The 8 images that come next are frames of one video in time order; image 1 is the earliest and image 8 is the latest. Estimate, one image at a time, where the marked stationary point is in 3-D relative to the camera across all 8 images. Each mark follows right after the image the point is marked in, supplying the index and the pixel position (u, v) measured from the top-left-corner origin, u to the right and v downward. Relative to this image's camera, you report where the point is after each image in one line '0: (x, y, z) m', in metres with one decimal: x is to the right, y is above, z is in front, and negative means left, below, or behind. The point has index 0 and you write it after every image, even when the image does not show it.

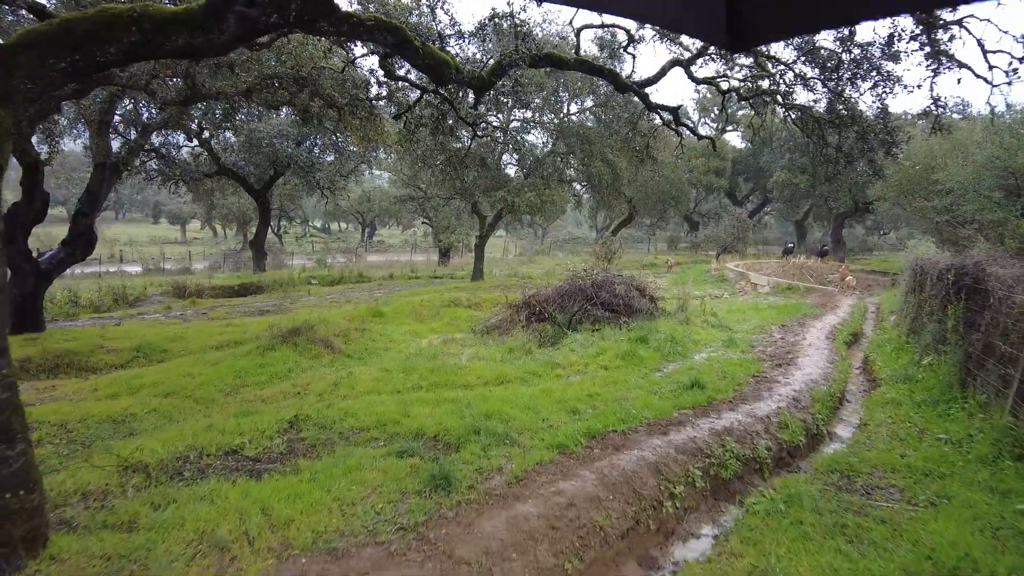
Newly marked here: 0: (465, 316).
0: (-0.9, -0.5, +12.4) m
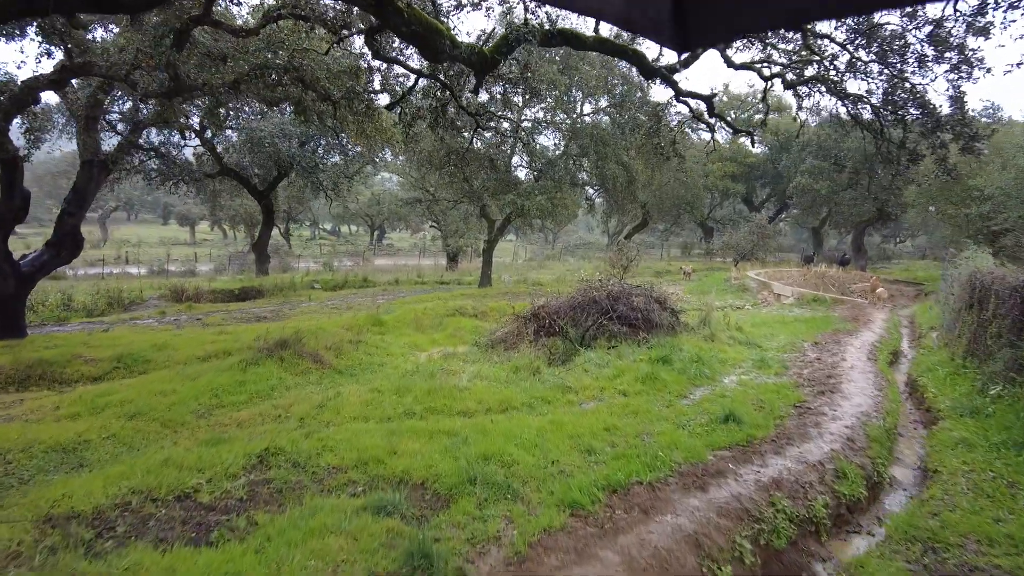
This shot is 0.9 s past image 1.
0: (-0.7, -0.7, +11.6) m
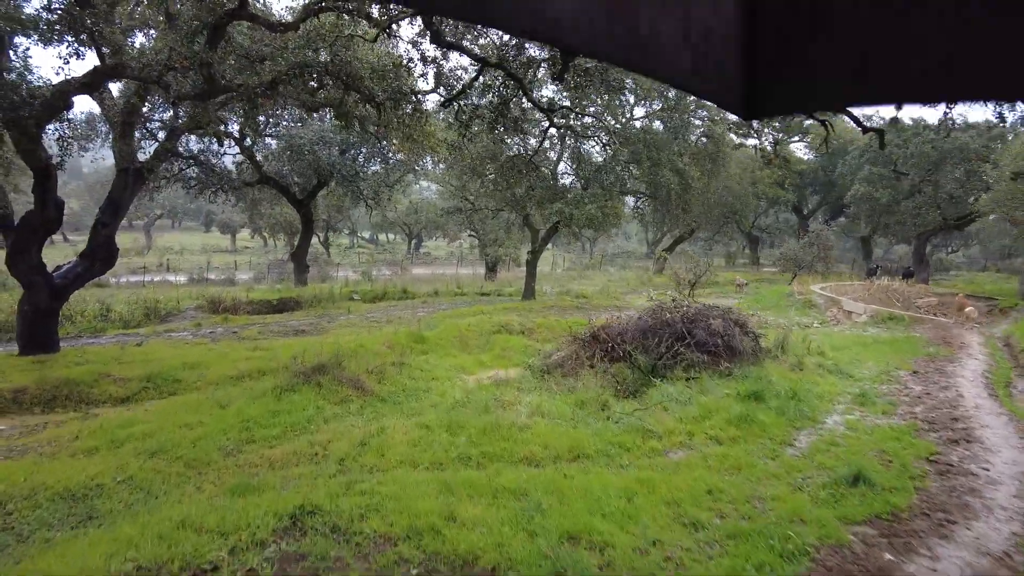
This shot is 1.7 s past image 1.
0: (+0.1, -1.0, +10.7) m
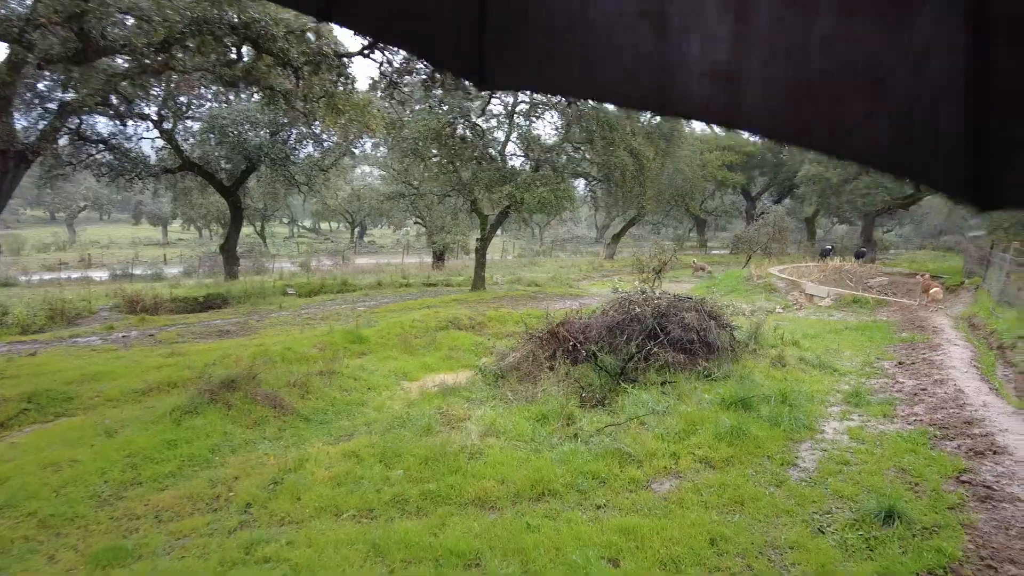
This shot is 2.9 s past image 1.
0: (-0.6, -0.8, +9.7) m
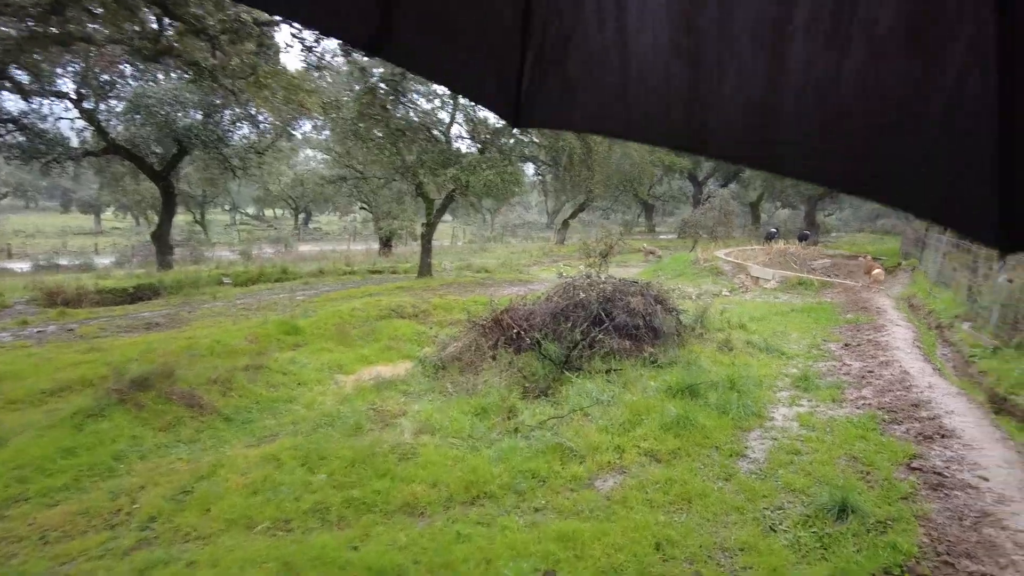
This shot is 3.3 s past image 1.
0: (-1.4, -0.7, +9.2) m
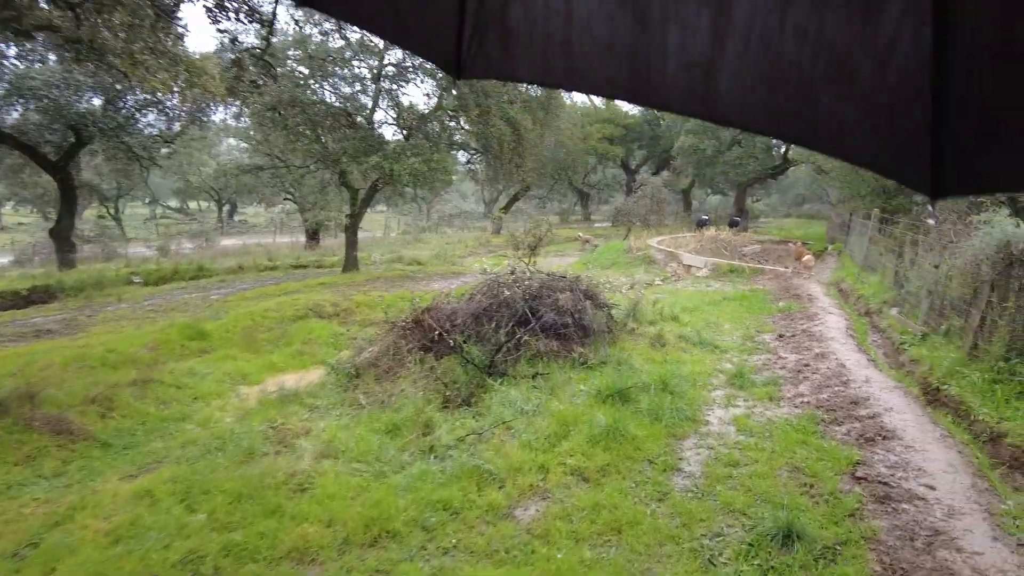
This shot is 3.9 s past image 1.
0: (-2.4, -0.6, +8.6) m
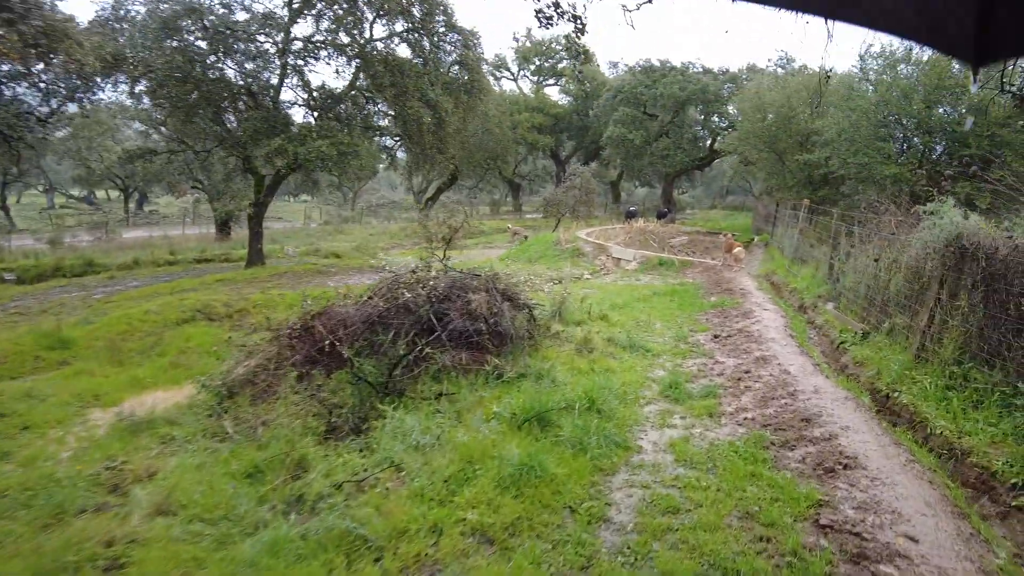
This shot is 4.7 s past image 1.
0: (-3.4, -0.6, +7.4) m
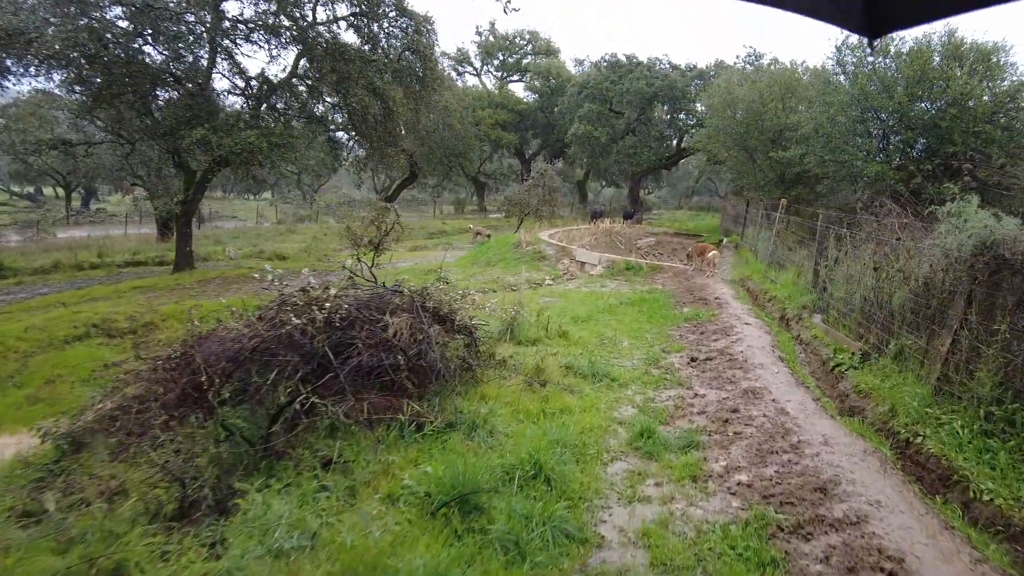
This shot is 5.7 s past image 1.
0: (-4.0, -0.8, +6.1) m
